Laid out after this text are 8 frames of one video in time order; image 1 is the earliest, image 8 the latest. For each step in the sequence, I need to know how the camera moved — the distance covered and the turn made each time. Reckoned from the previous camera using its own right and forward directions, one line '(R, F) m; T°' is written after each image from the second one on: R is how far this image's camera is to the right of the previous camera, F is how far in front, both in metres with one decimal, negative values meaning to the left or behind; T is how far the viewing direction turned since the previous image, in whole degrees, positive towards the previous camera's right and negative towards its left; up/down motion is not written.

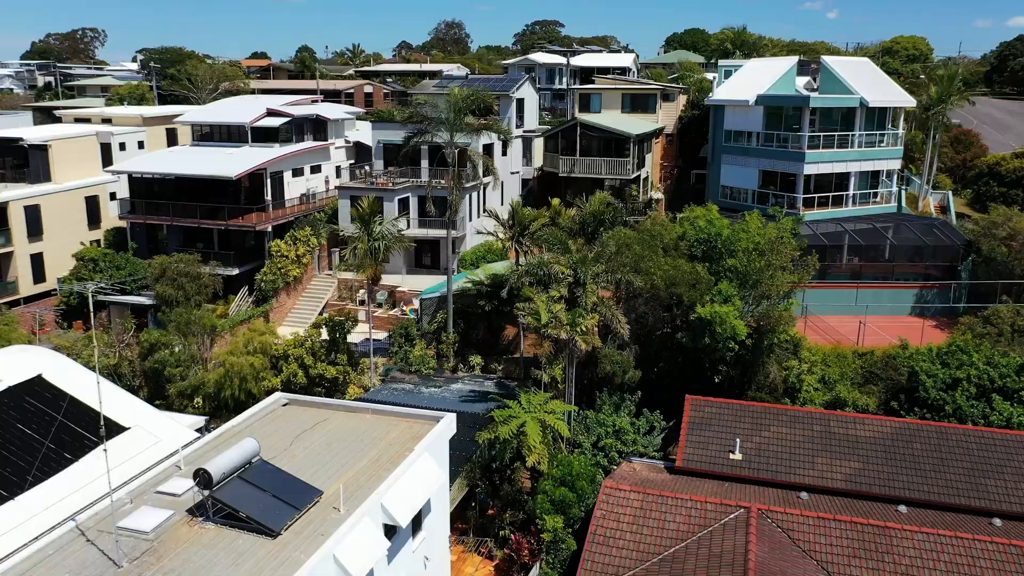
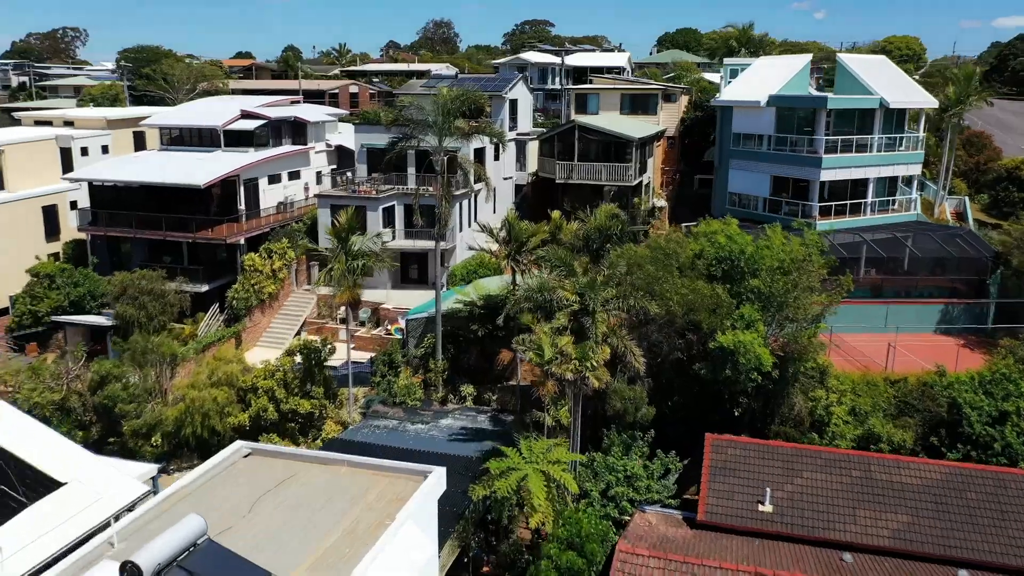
(-0.2, +2.9) m; +1°
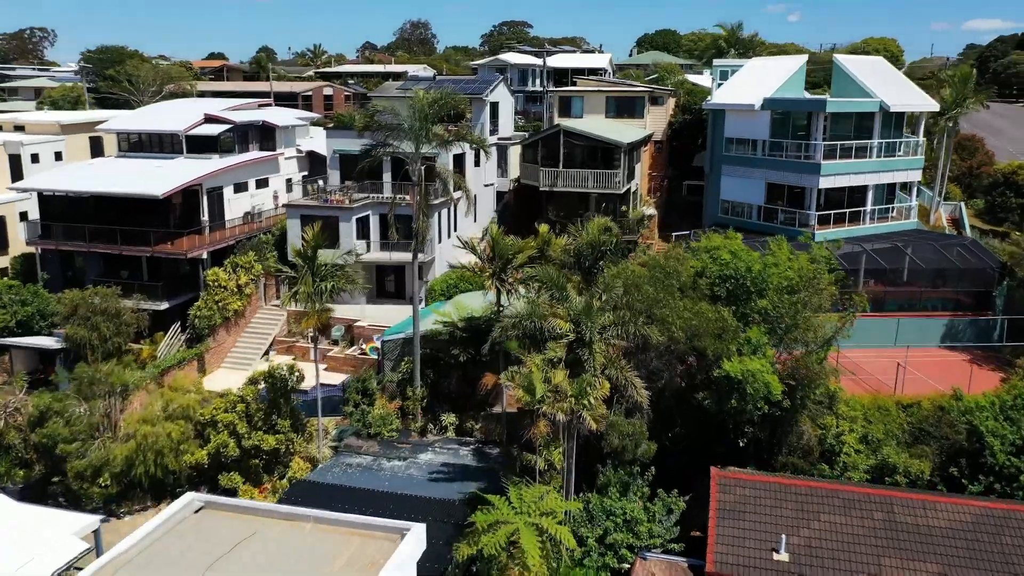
(-0.2, +2.1) m; +1°
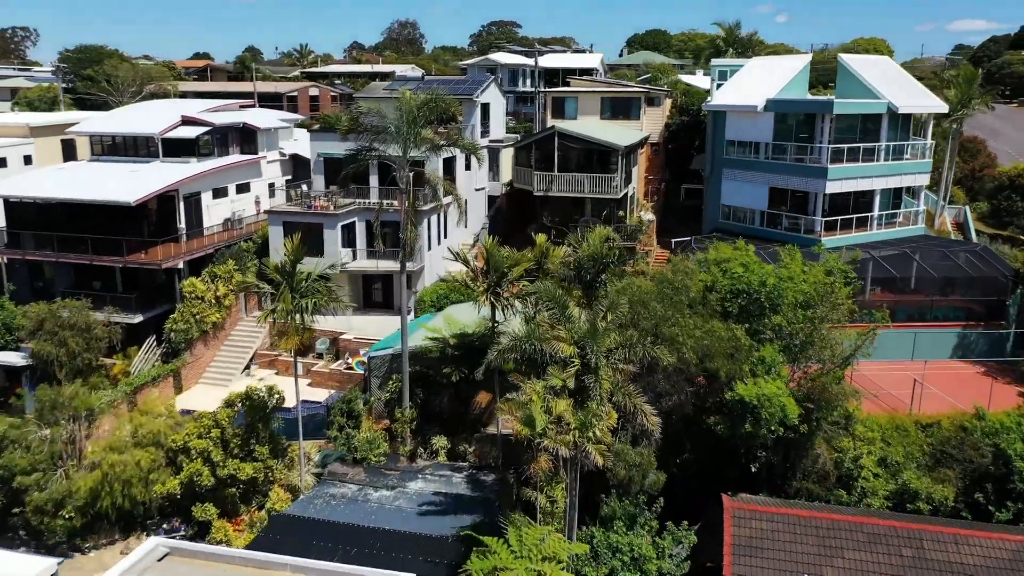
(-0.2, +1.5) m; +1°
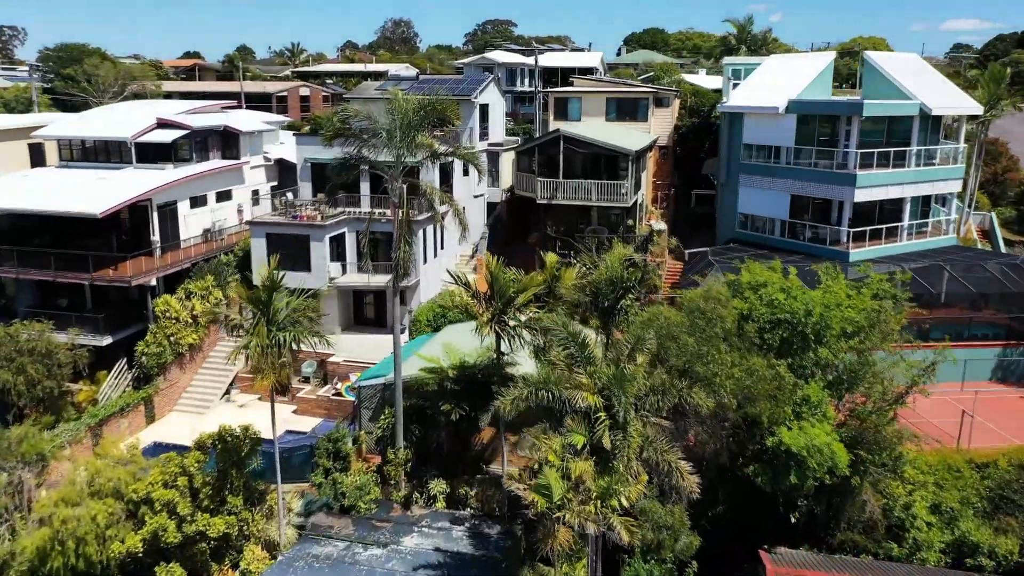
(-0.3, +2.5) m; 0°
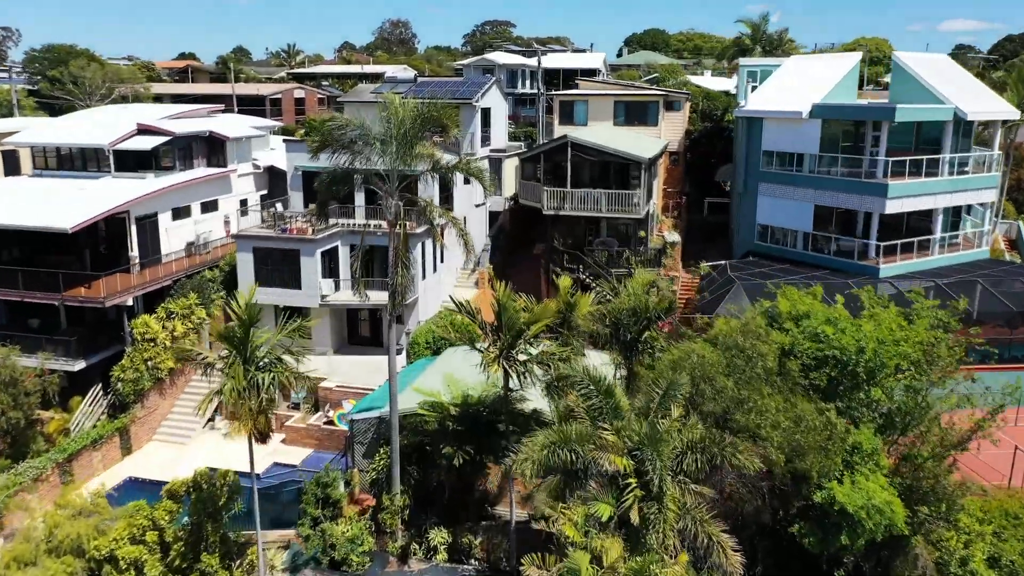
(-0.2, +2.0) m; 0°
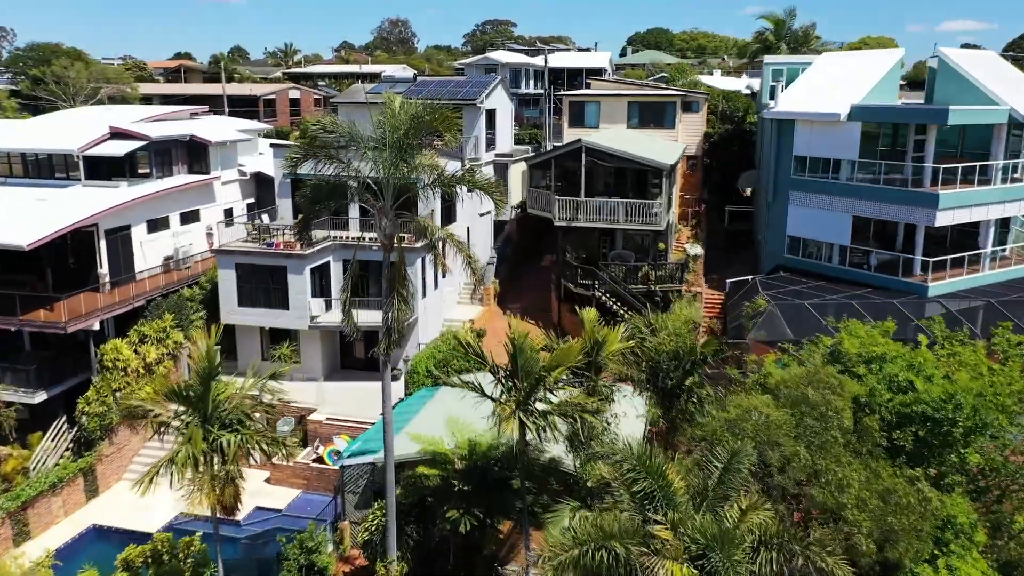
(-0.3, +2.6) m; 0°
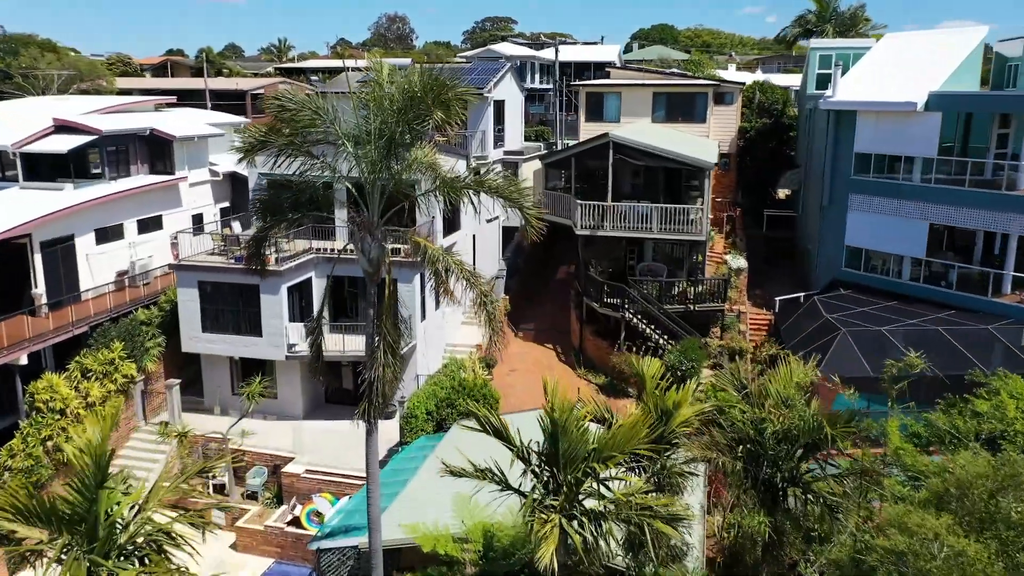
(-0.4, +4.1) m; 0°
